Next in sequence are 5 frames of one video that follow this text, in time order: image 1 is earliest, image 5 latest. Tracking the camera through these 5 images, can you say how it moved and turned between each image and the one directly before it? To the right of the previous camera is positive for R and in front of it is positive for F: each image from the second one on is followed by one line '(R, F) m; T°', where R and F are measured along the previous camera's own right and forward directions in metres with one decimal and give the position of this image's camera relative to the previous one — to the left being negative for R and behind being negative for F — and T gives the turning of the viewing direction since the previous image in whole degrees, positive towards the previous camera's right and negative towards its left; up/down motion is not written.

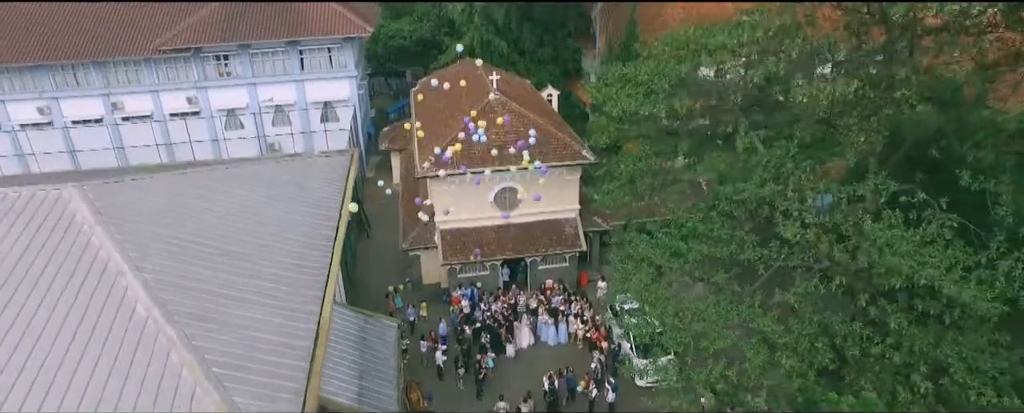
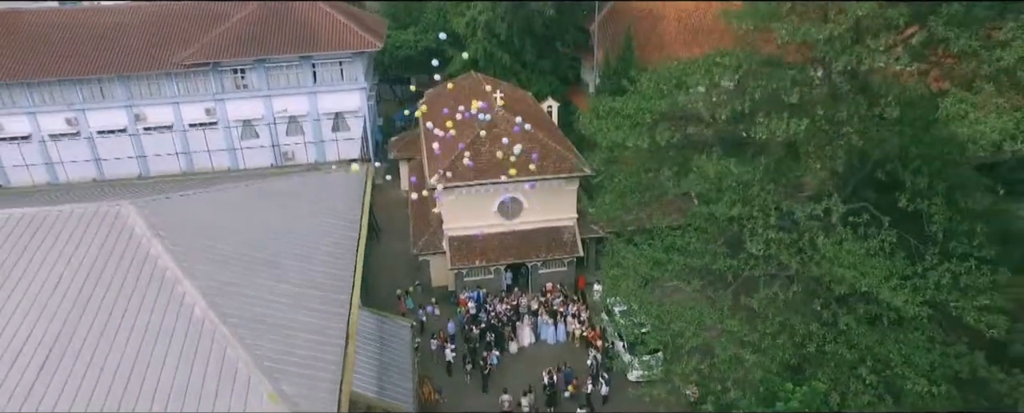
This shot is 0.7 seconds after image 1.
(0.0, -1.2) m; 0°
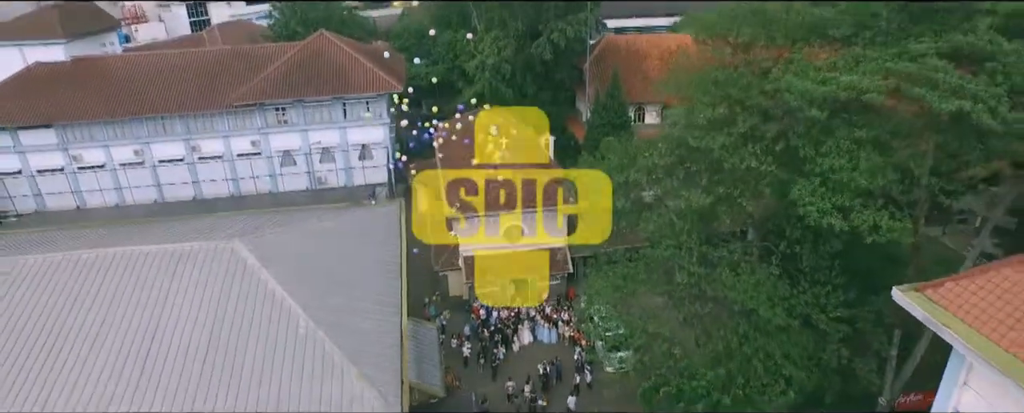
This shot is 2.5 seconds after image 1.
(-0.1, -3.7) m; 0°
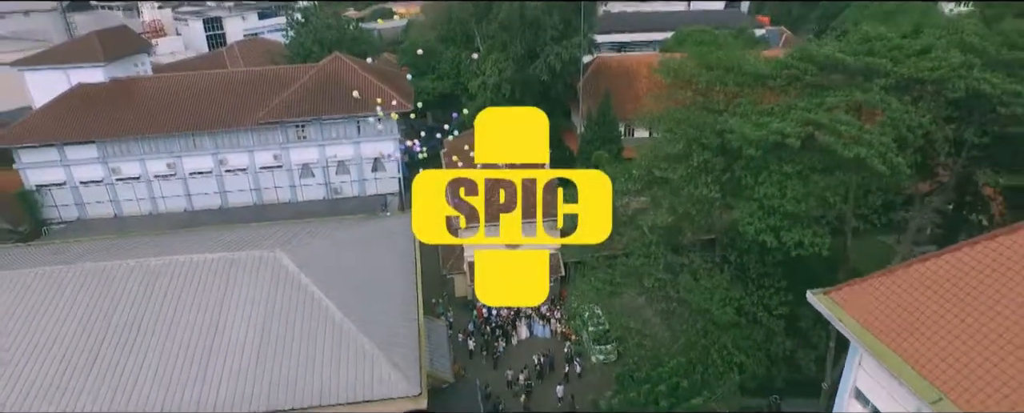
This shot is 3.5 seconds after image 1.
(0.0, -2.5) m; 0°
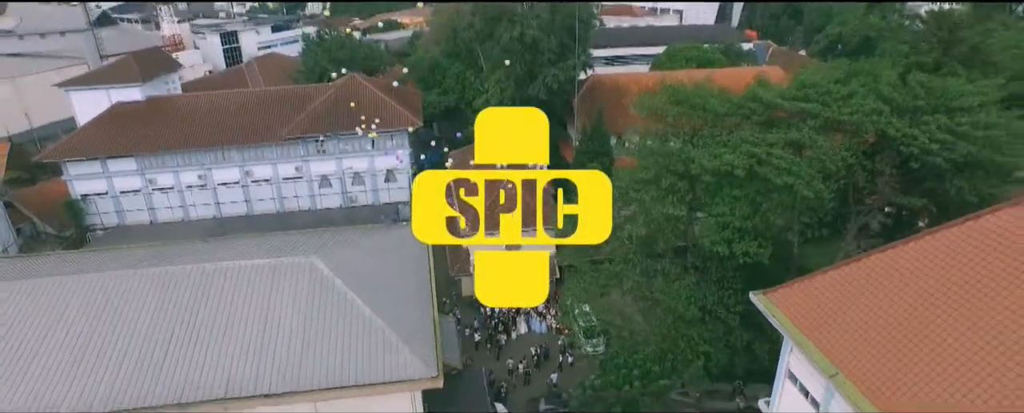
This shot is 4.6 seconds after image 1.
(0.0, -2.7) m; 0°
